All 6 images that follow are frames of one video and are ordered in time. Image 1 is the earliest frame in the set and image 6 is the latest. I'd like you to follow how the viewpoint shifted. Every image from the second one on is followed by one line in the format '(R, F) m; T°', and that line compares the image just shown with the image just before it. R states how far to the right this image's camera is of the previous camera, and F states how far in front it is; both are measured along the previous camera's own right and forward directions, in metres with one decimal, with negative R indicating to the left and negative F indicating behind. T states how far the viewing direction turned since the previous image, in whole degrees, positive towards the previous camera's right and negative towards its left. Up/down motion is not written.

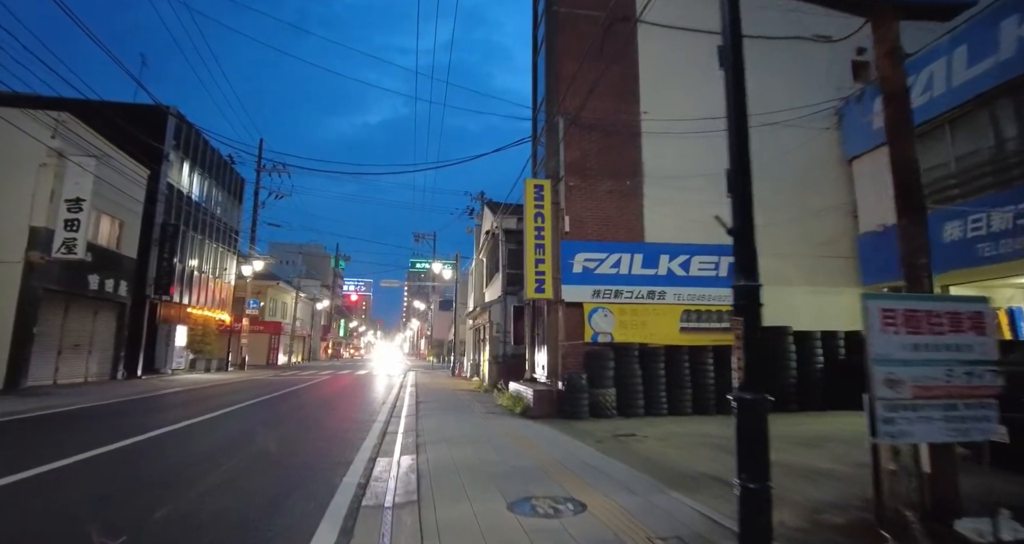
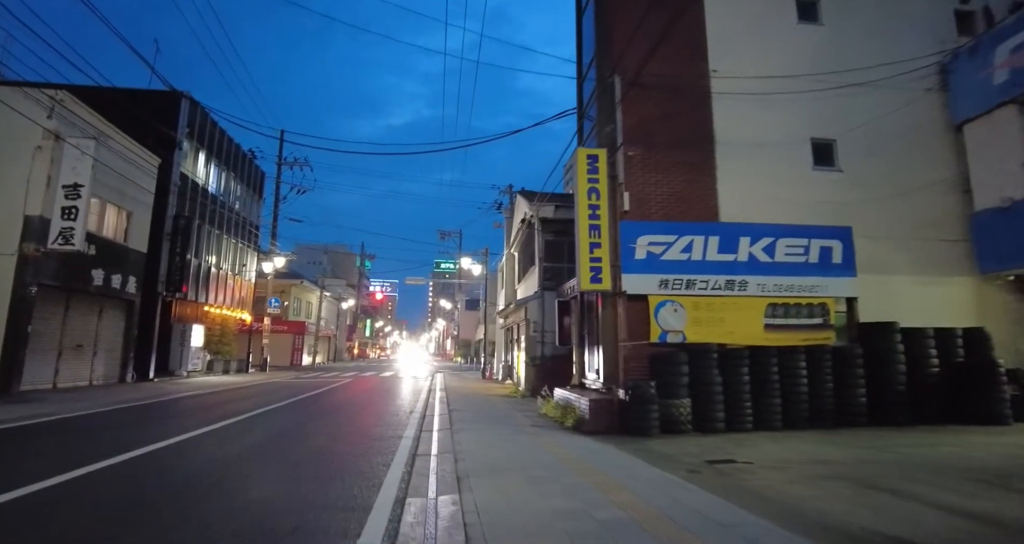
(-0.5, +1.9) m; -3°
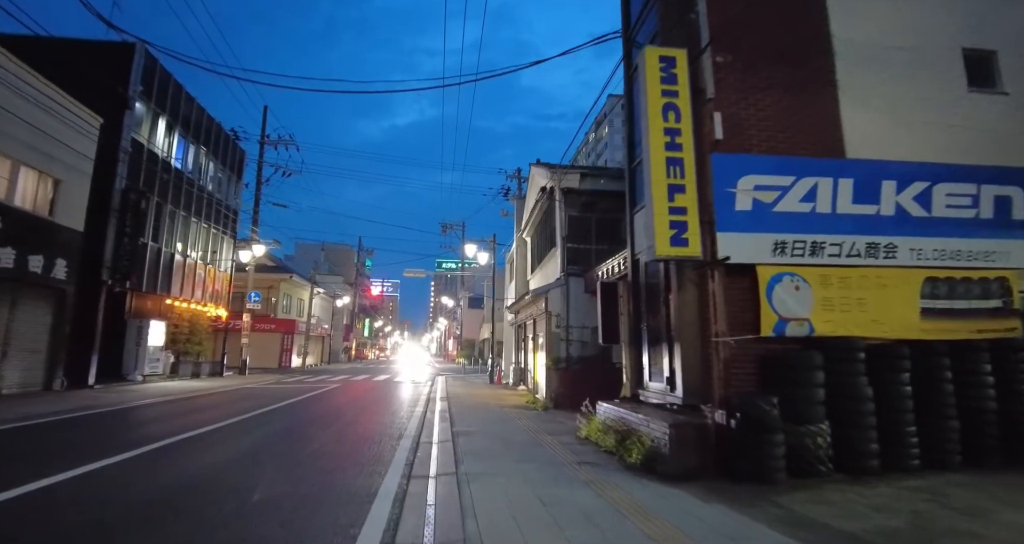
(-0.4, +3.3) m; 0°
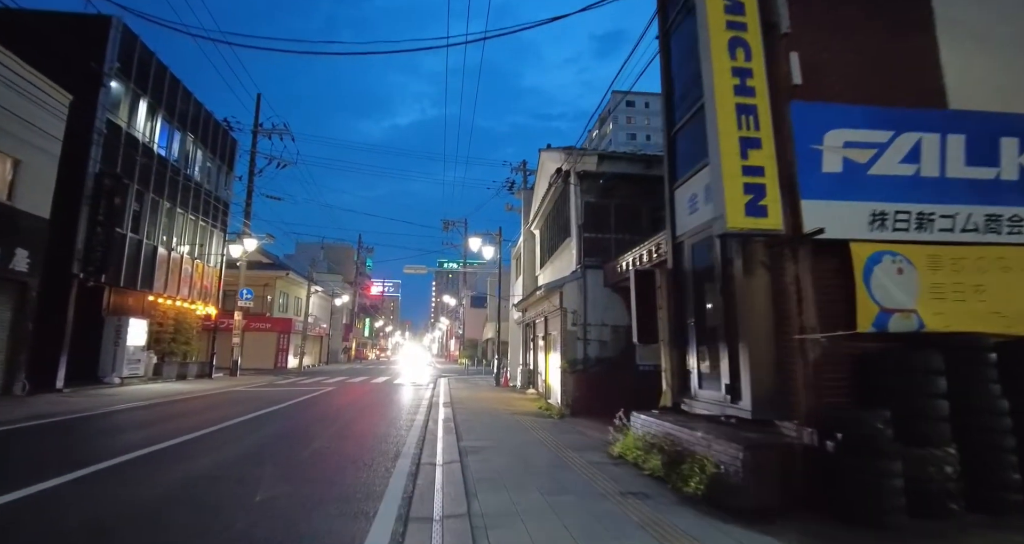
(-0.2, +1.4) m; 0°
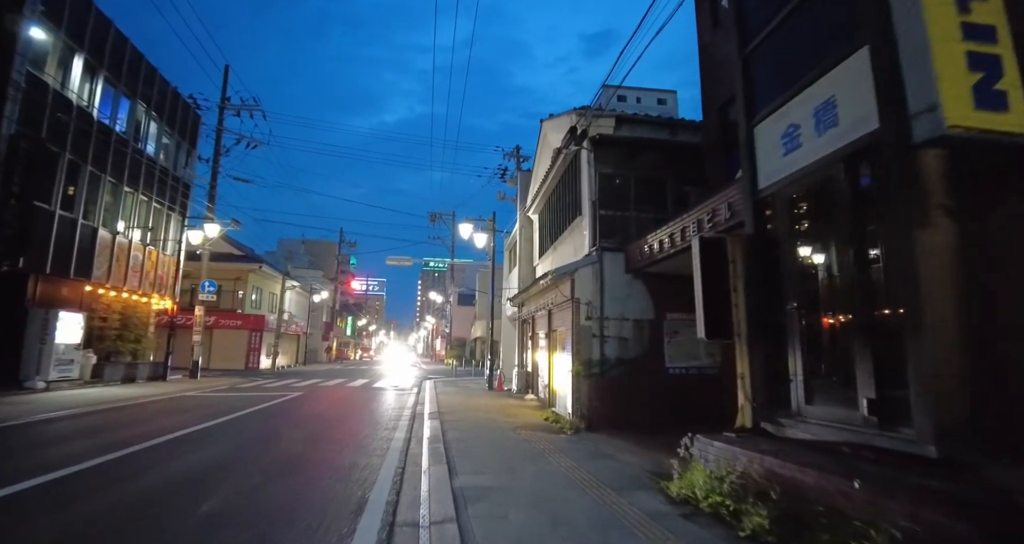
(-0.3, +2.2) m; +2°
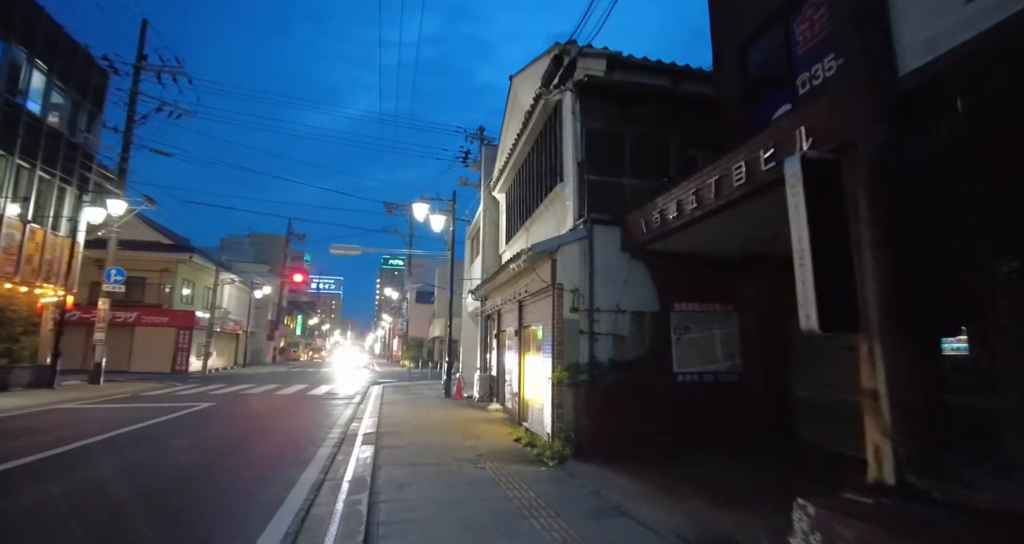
(0.0, +2.4) m; +4°
